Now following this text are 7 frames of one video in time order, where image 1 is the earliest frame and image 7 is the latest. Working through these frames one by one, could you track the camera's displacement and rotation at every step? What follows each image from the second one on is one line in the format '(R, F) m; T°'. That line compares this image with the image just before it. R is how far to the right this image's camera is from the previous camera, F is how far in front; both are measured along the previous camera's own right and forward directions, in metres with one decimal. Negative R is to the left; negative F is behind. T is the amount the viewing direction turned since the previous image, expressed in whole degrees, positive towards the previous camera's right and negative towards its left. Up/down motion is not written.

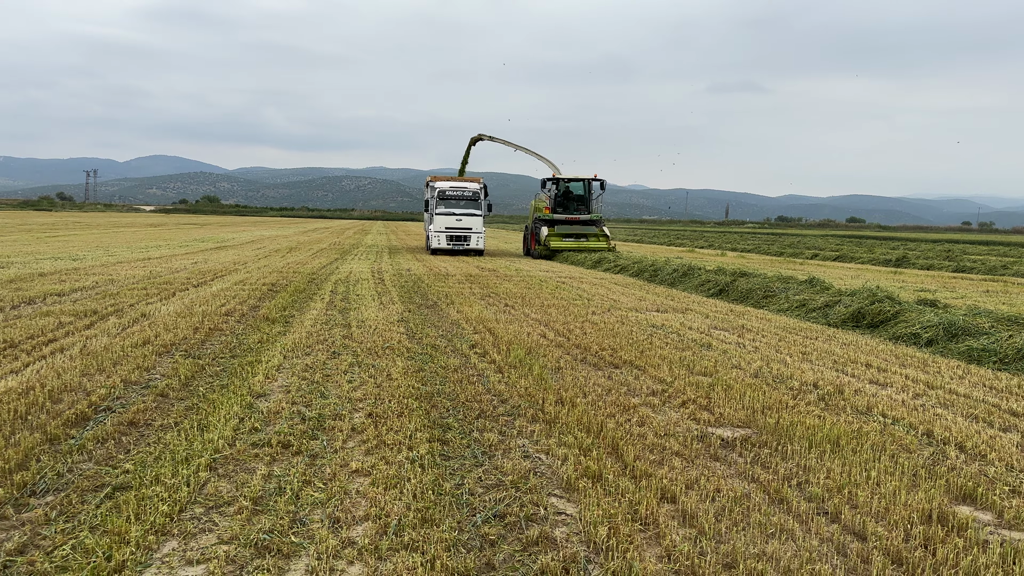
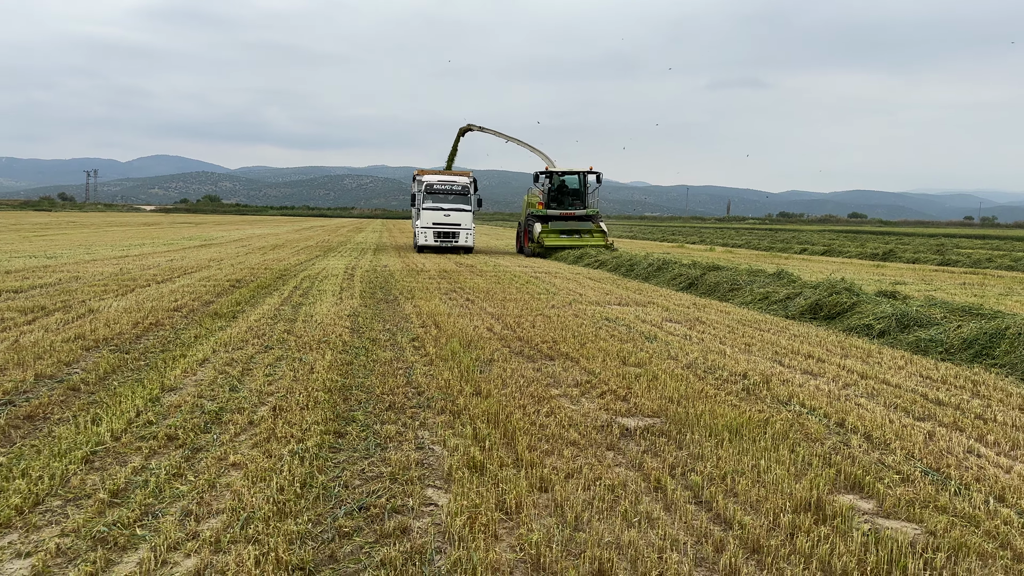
(+0.5, +0.1) m; 0°
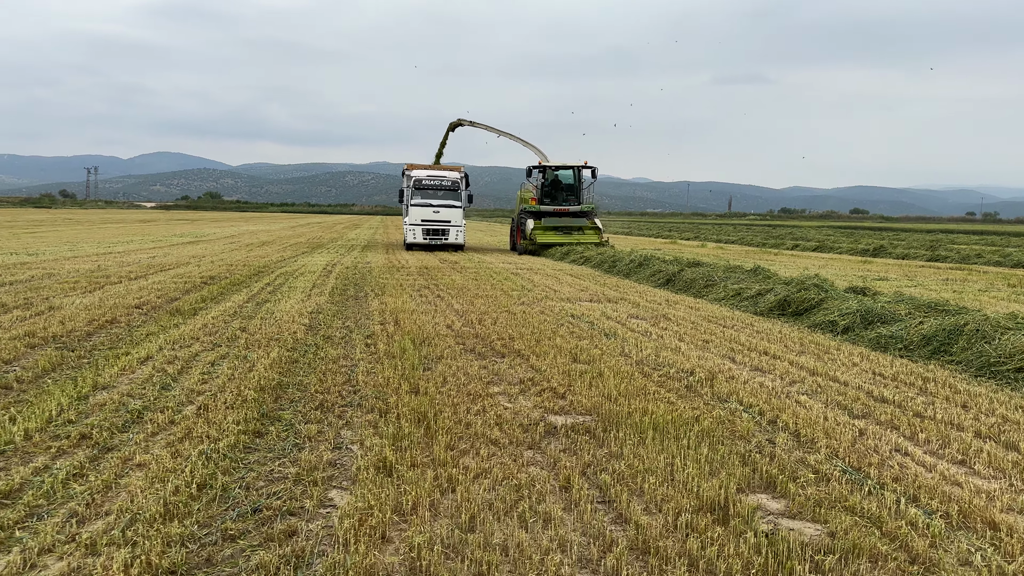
(+0.4, +0.1) m; 0°
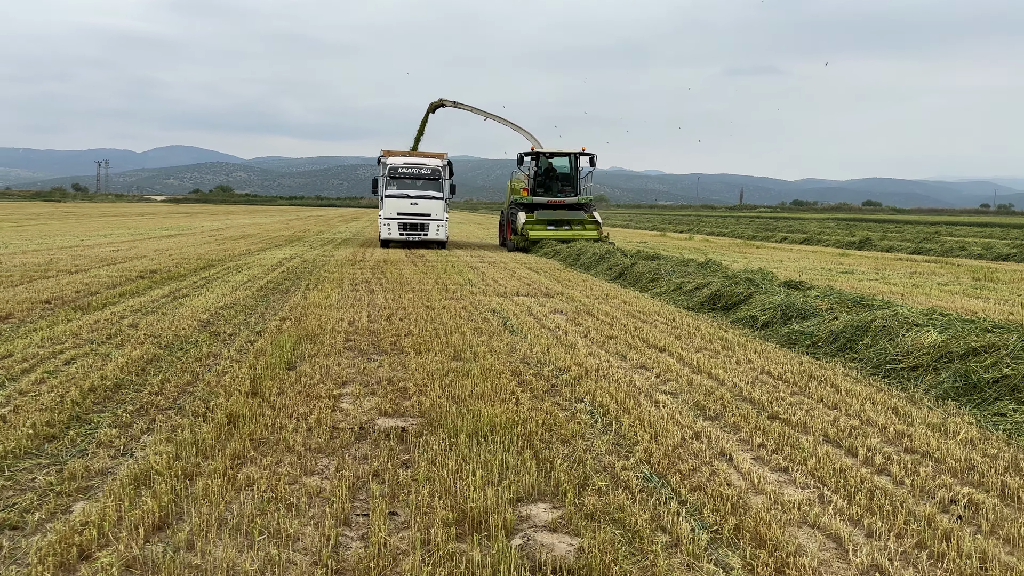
(+0.9, +0.2) m; -1°
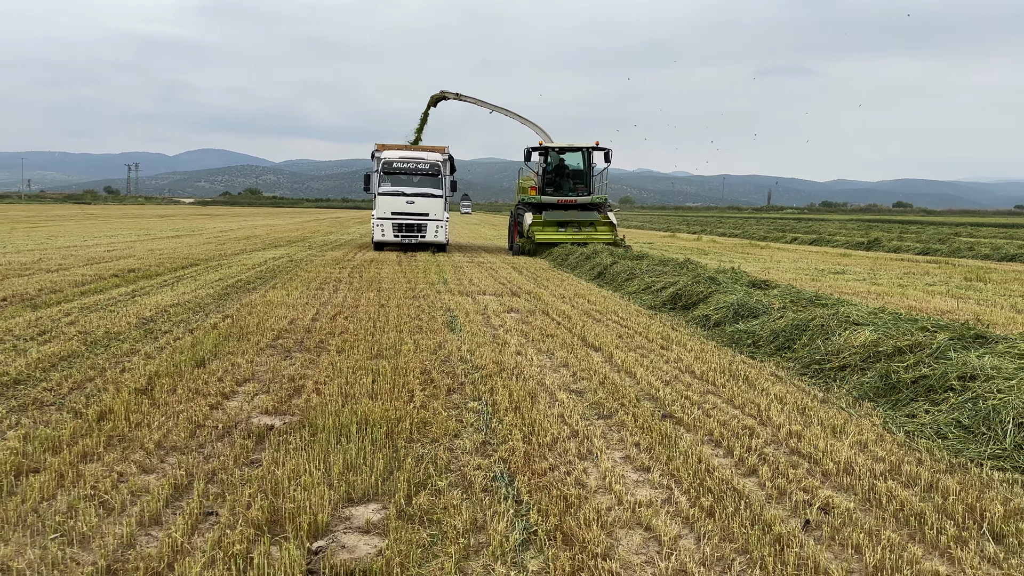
(+0.7, +0.1) m; -2°
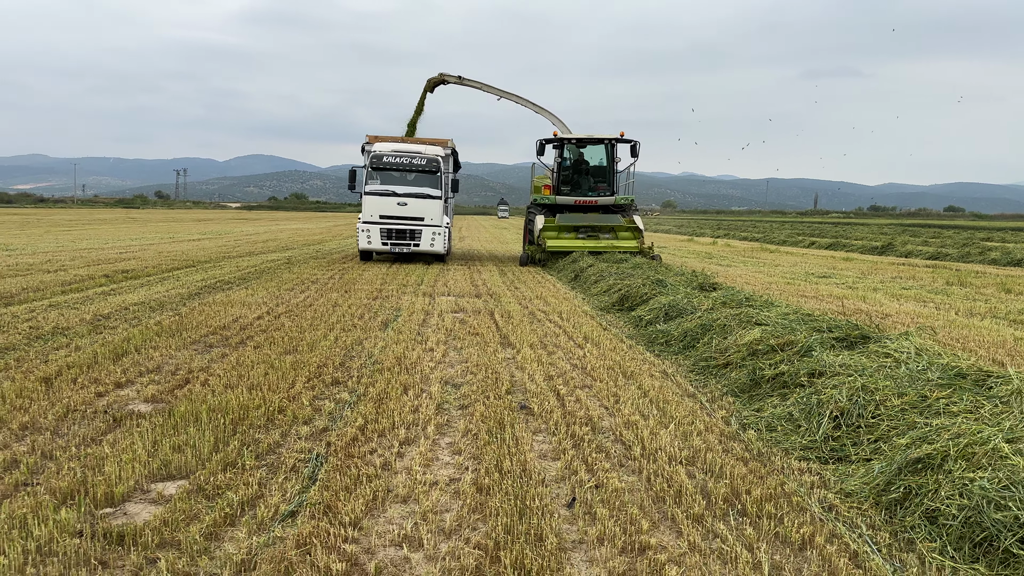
(+0.9, -0.2) m; -3°
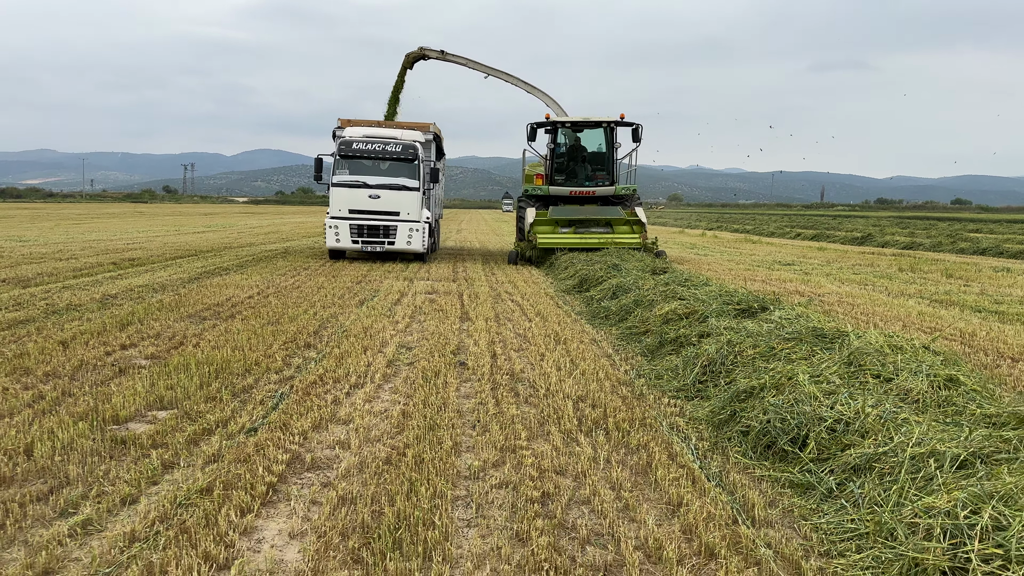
(+0.4, -0.8) m; 0°
